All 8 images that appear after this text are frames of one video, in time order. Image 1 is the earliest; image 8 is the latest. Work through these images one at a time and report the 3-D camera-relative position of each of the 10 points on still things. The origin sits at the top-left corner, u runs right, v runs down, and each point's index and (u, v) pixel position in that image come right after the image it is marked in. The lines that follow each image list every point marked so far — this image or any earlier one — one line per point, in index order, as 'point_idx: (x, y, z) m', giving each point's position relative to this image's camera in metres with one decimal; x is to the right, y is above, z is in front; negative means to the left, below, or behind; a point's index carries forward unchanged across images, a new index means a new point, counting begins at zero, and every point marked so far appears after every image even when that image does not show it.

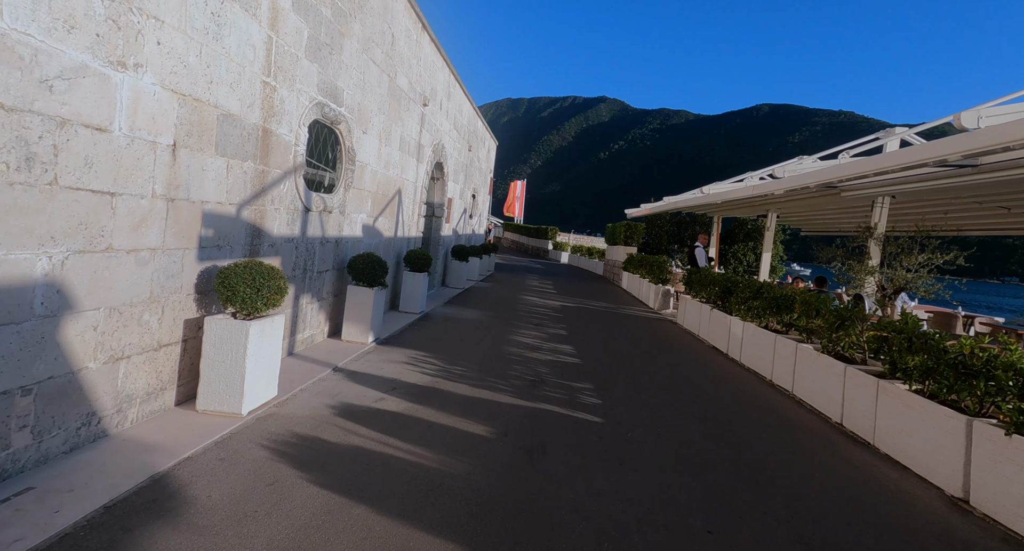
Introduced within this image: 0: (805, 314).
0: (+3.3, -0.4, +6.4) m
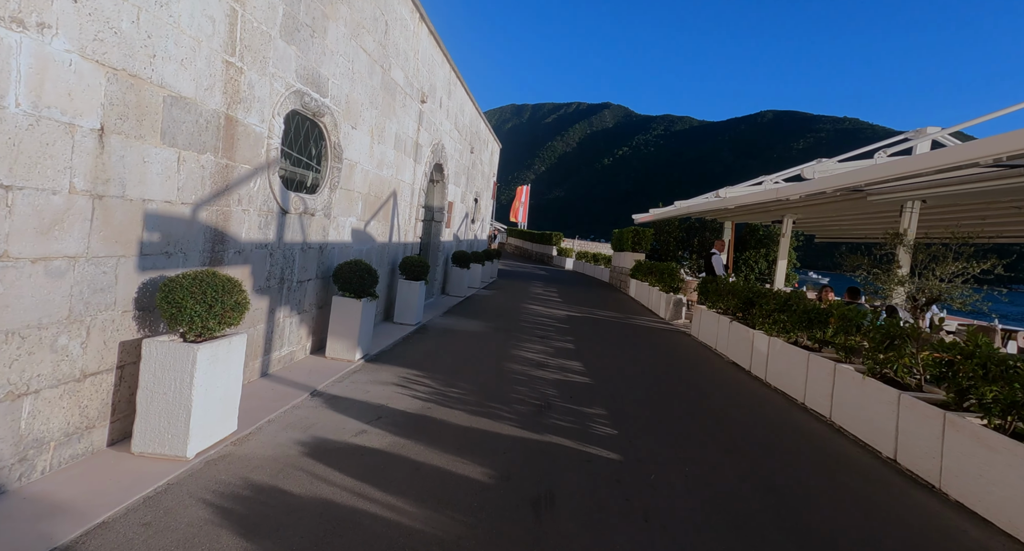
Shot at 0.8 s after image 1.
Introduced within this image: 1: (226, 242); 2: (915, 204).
0: (+3.4, -0.6, +5.8) m
1: (-2.1, +0.2, +4.1) m
2: (+6.9, +1.2, +9.7) m
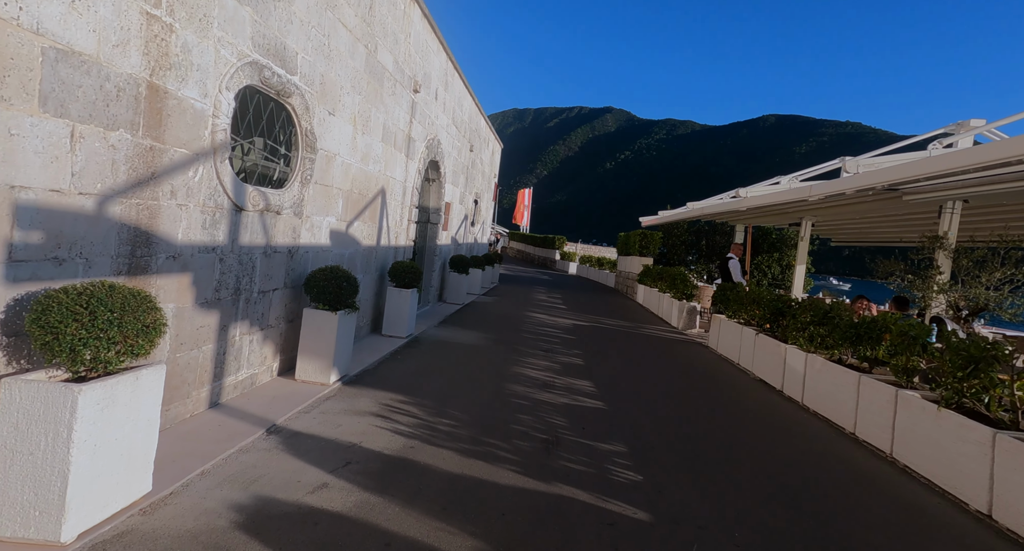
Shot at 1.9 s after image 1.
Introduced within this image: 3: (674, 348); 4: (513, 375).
0: (+3.4, -0.6, +4.9) m
1: (-2.0, +0.2, +3.3) m
2: (+6.9, +1.1, +8.8) m
3: (+2.7, -1.2, +9.5) m
4: (0.0, -1.1, +6.5) m
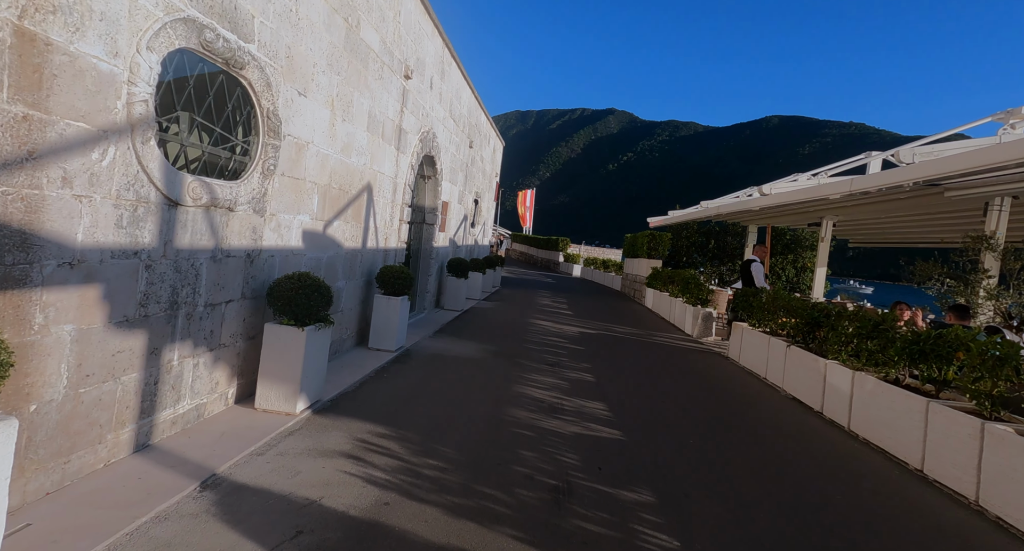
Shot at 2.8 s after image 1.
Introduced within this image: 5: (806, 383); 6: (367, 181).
0: (+3.4, -0.7, +4.1) m
1: (-2.0, +0.1, +2.4) m
2: (+6.9, +1.0, +8.0) m
3: (+2.8, -1.3, +8.7) m
4: (0.0, -1.2, +5.7) m
5: (+3.3, -1.2, +6.3) m
6: (-1.7, +1.1, +6.7) m
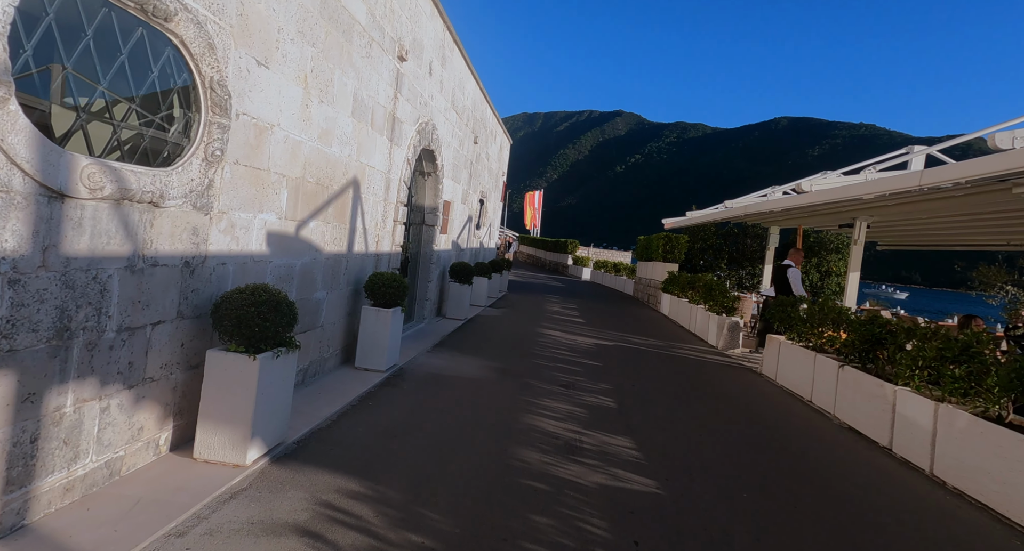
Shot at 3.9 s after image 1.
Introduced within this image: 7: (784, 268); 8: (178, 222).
0: (+3.4, -0.8, +3.1) m
1: (-2.0, 0.0, +1.6) m
2: (+7.0, +1.0, +7.0) m
3: (+2.9, -1.4, +7.7) m
4: (+0.1, -1.3, +4.8) m
5: (+3.3, -1.3, +5.3) m
6: (-1.6, +1.0, +5.8) m
7: (+4.1, +0.1, +8.7) m
8: (-1.9, +0.3, +3.2) m
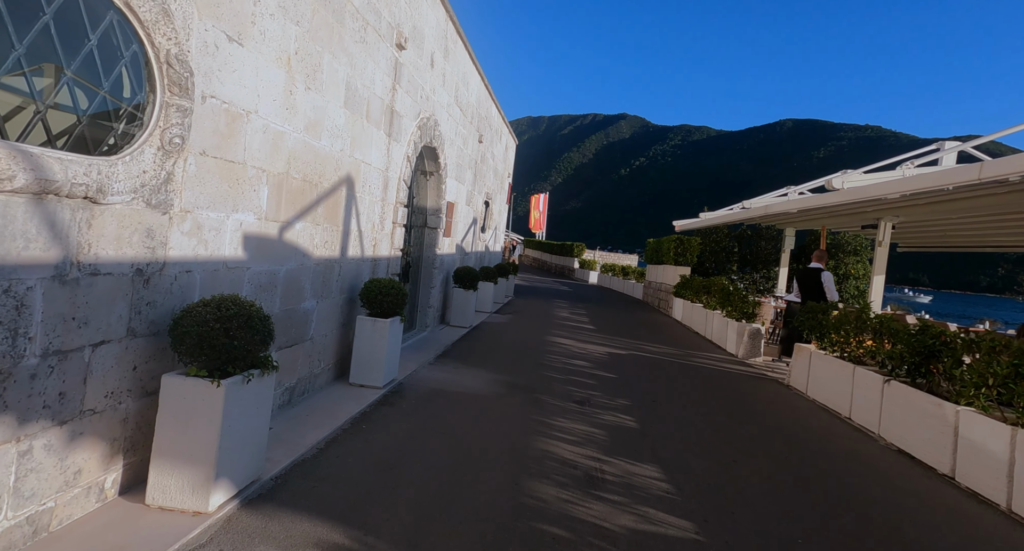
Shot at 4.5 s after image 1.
0: (+3.5, -0.8, +2.5) m
1: (-2.0, 0.0, +1.0) m
2: (+7.1, +0.9, +6.4) m
3: (+3.0, -1.4, +7.1) m
4: (+0.2, -1.3, +4.2) m
5: (+3.4, -1.3, +4.7) m
6: (-1.5, +1.0, +5.3) m
7: (+4.3, +0.1, +8.1) m
8: (-1.8, +0.3, +2.7) m
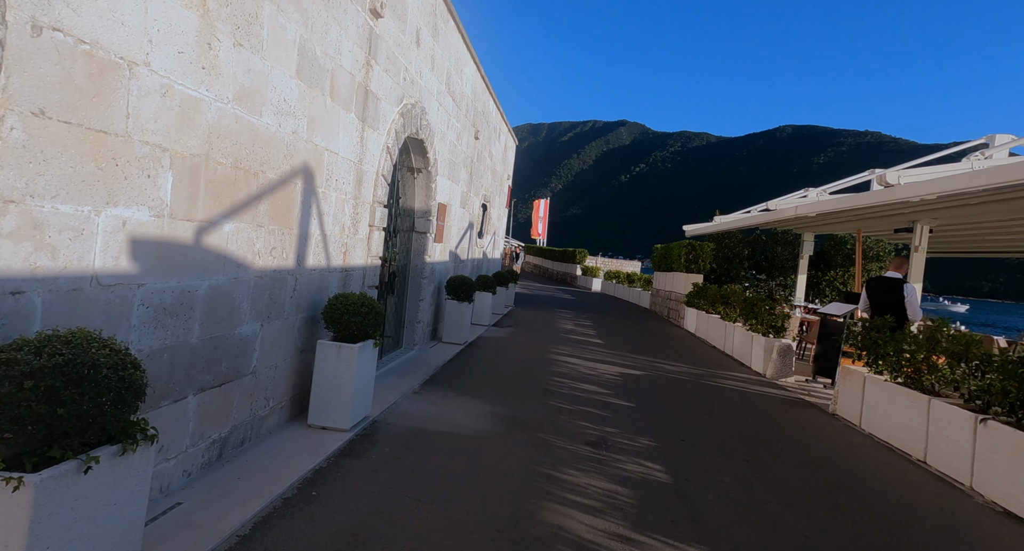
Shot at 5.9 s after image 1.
0: (+3.5, -0.8, +1.4) m
1: (-2.0, -0.1, -0.1) m
2: (+7.1, +0.8, +5.3) m
3: (+3.0, -1.6, +6.0) m
4: (+0.2, -1.4, +3.1) m
5: (+3.4, -1.4, +3.6) m
6: (-1.6, +0.8, +4.2) m
7: (+4.3, -0.1, +7.0) m
8: (-1.8, +0.2, +1.6) m
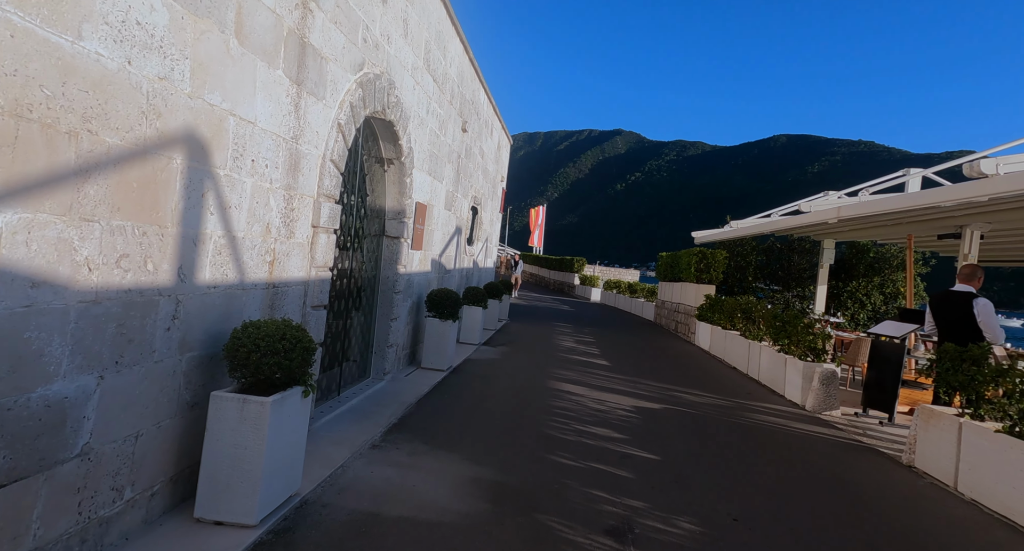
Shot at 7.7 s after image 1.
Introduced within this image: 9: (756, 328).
0: (+3.4, -0.9, 0.0) m
1: (-2.0, -0.1, -1.5) m
2: (+7.0, +0.7, +3.9) m
3: (+2.9, -1.7, +4.6) m
4: (+0.1, -1.5, +1.6) m
5: (+3.4, -1.5, +2.2) m
6: (-1.6, +0.7, +2.8) m
7: (+4.2, -0.2, +5.6) m
8: (-1.9, +0.1, +0.2) m
9: (+4.2, -0.9, +9.8) m
